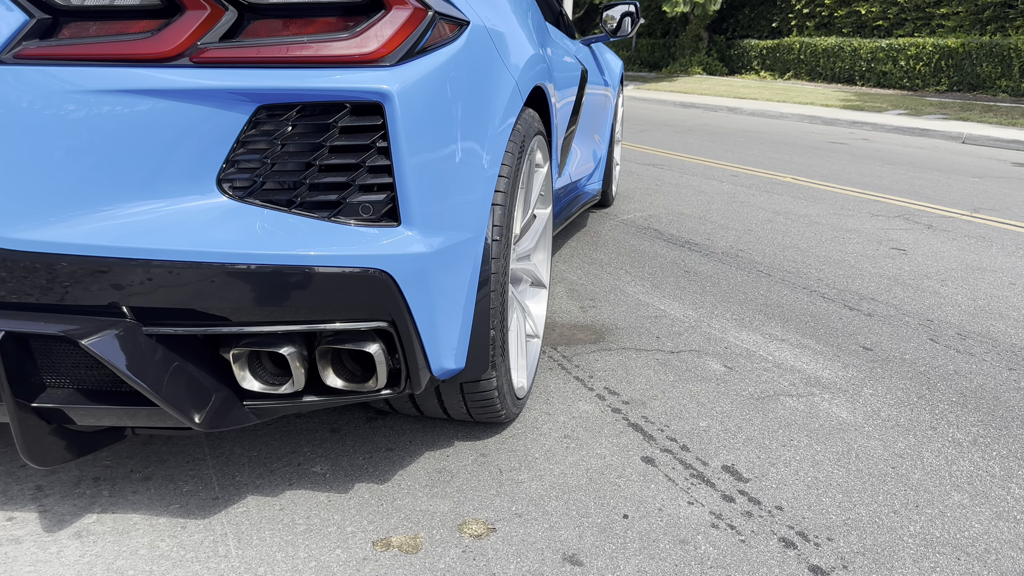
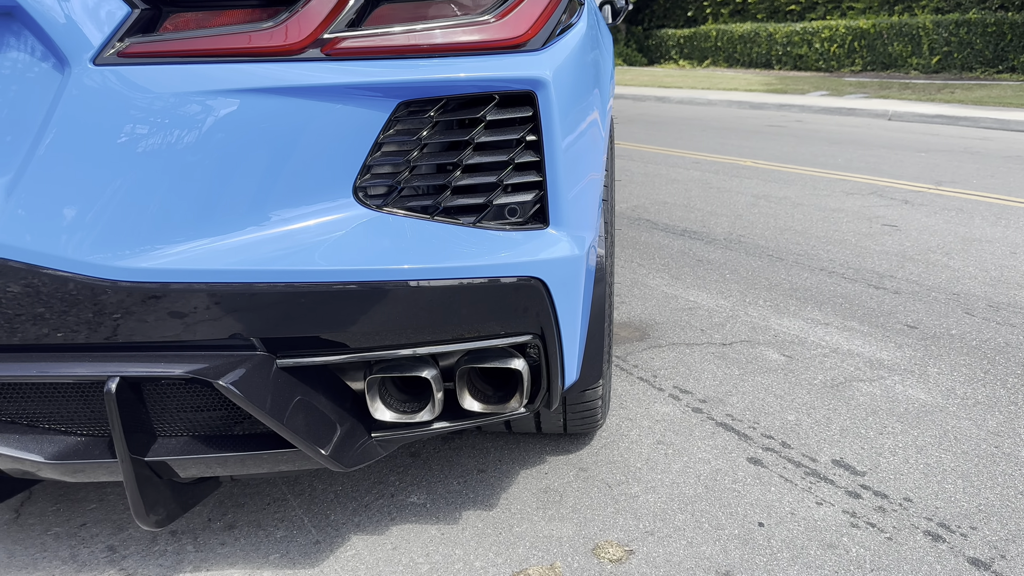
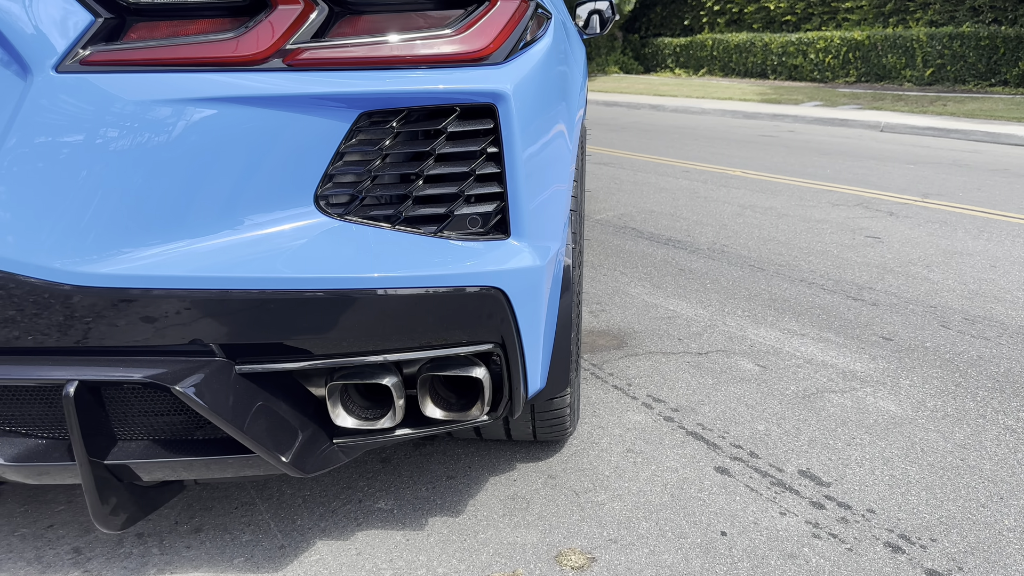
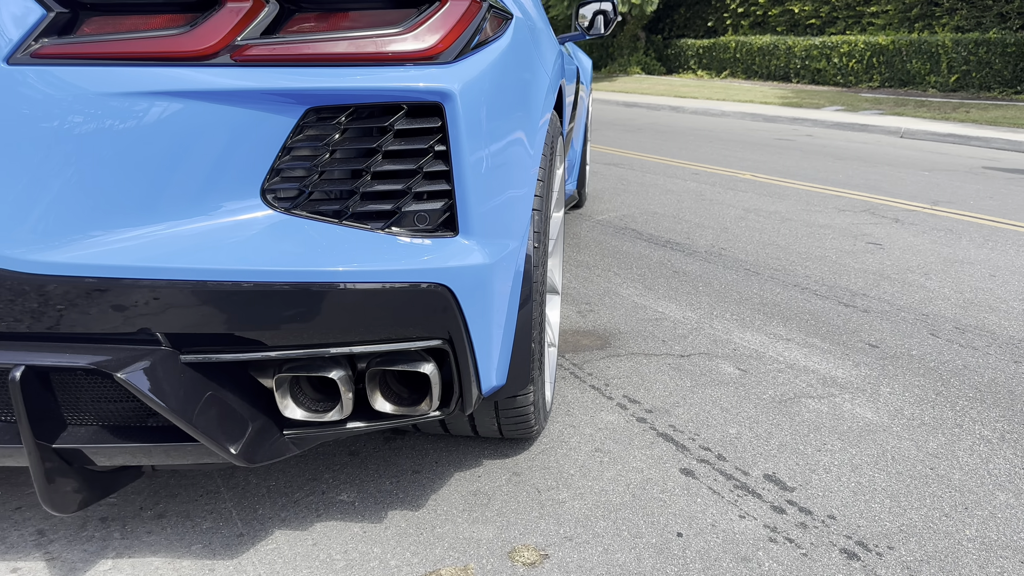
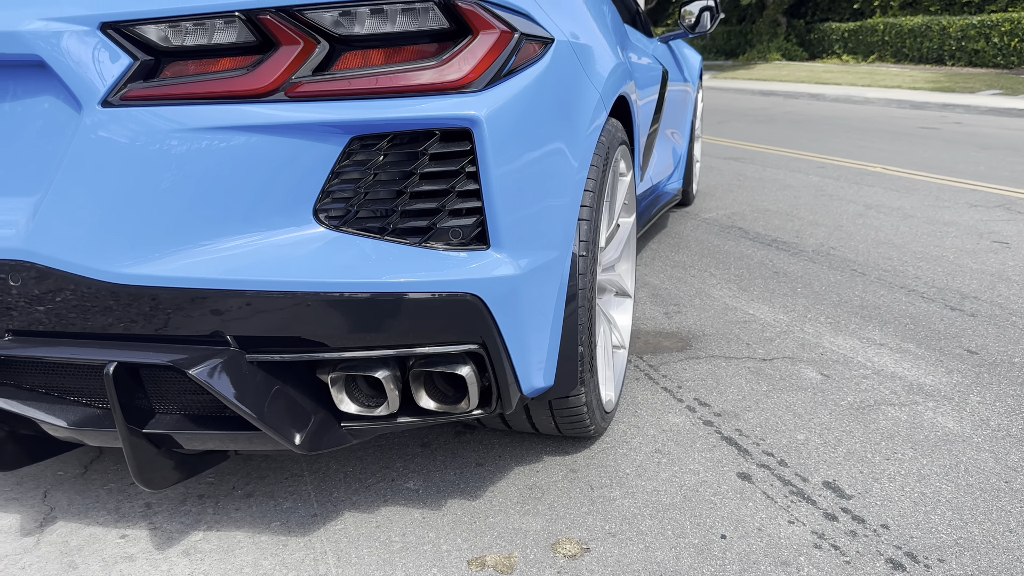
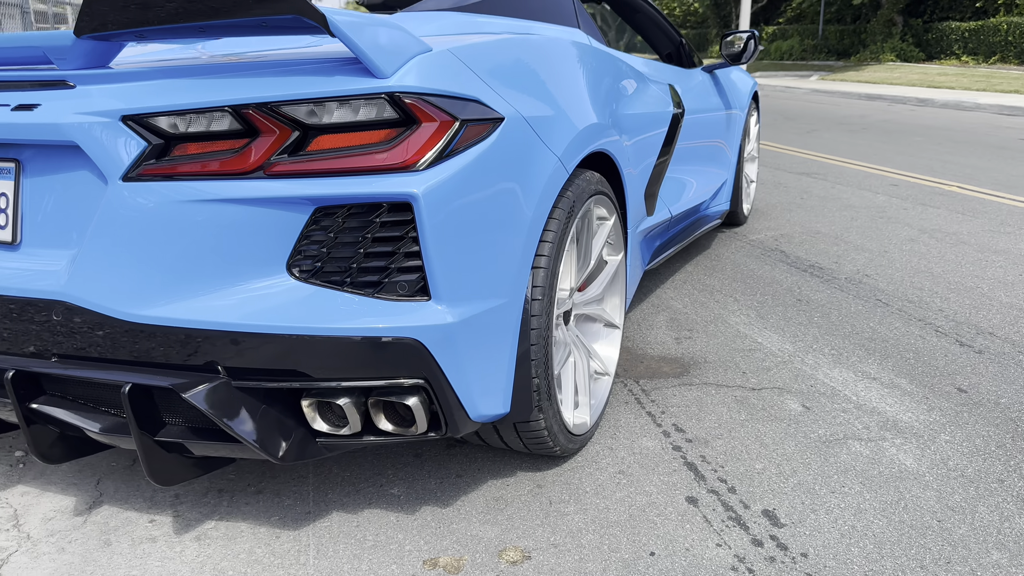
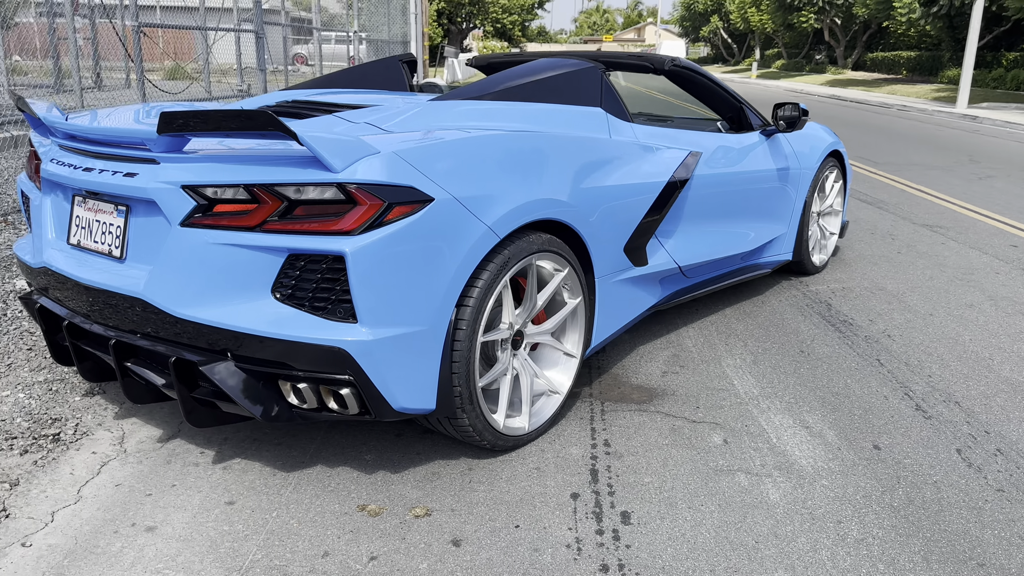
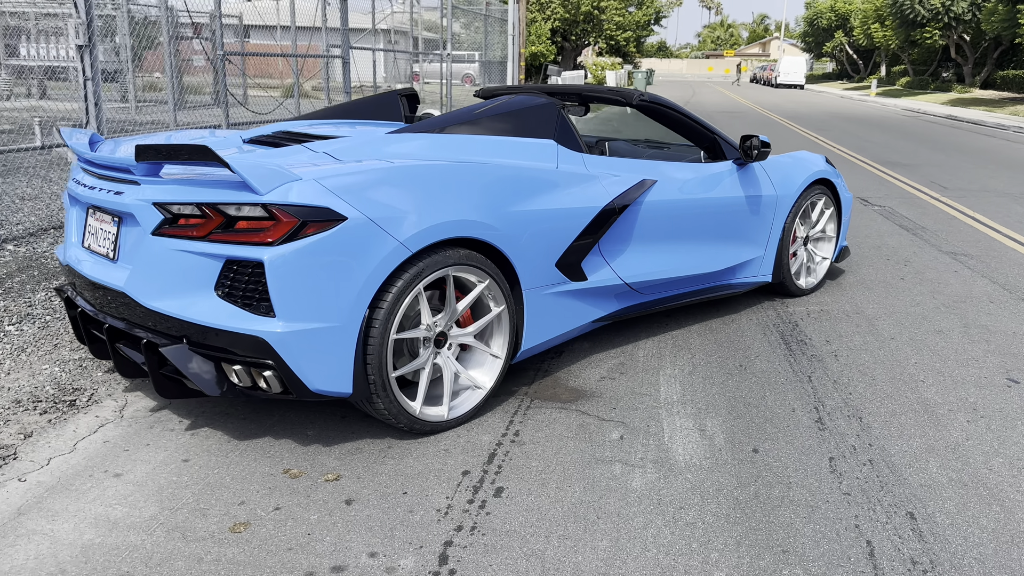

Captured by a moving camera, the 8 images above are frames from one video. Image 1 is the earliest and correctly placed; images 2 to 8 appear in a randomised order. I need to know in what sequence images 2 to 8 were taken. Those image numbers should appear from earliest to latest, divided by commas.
4, 3, 2, 5, 6, 7, 8
